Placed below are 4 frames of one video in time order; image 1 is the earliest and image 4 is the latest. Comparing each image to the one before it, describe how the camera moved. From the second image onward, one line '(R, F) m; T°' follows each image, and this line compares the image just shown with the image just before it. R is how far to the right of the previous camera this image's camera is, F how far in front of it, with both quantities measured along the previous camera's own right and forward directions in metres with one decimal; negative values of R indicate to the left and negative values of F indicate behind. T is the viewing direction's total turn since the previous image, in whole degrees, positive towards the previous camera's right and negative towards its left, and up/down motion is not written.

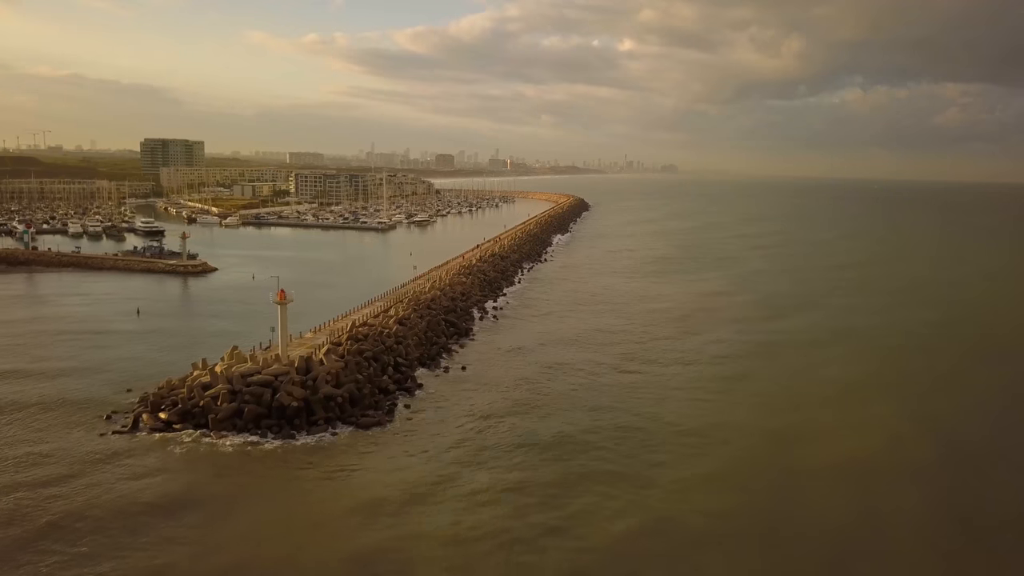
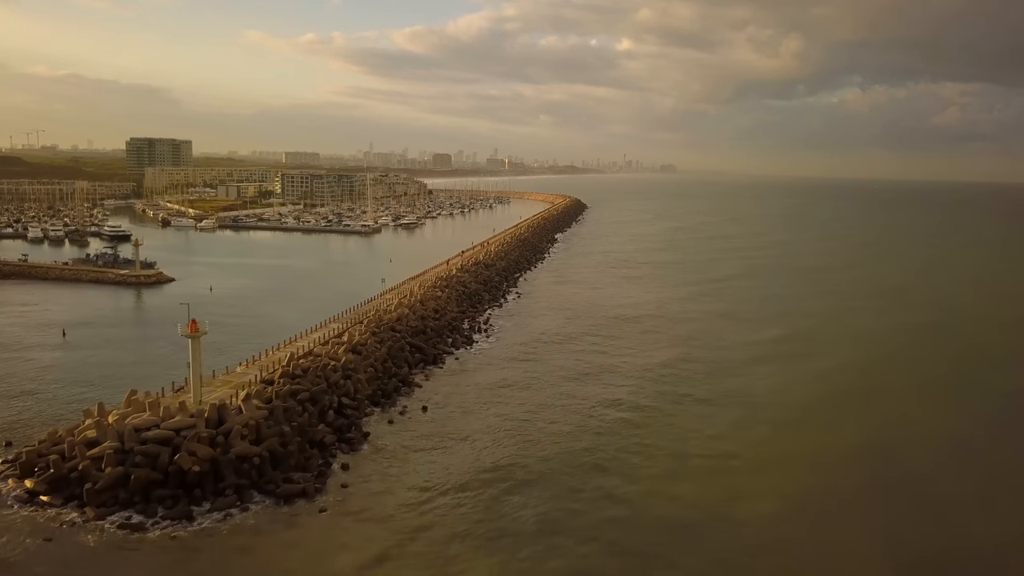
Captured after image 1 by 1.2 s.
(+0.4, +2.0) m; 0°
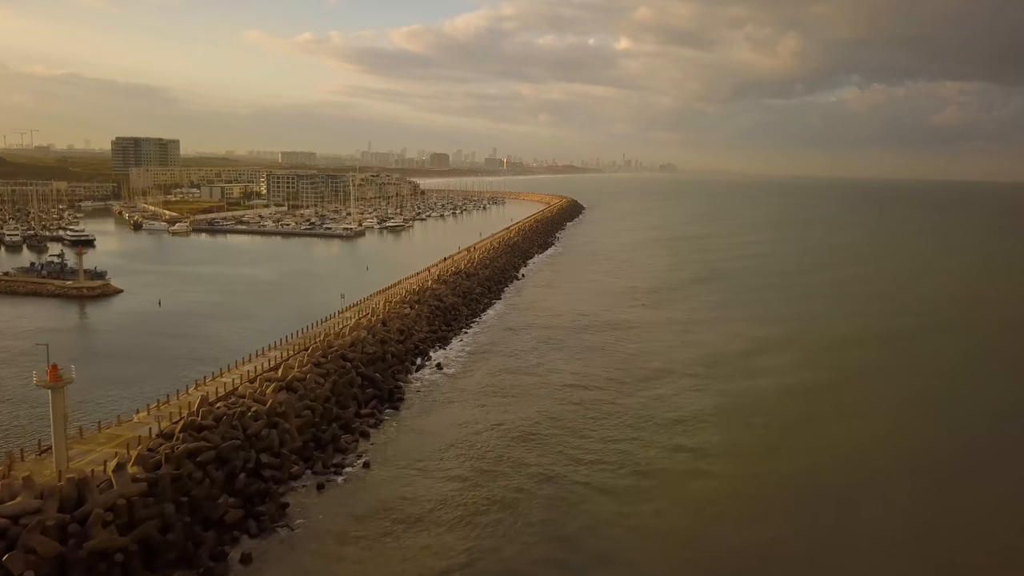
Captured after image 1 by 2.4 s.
(+0.5, +2.0) m; 0°
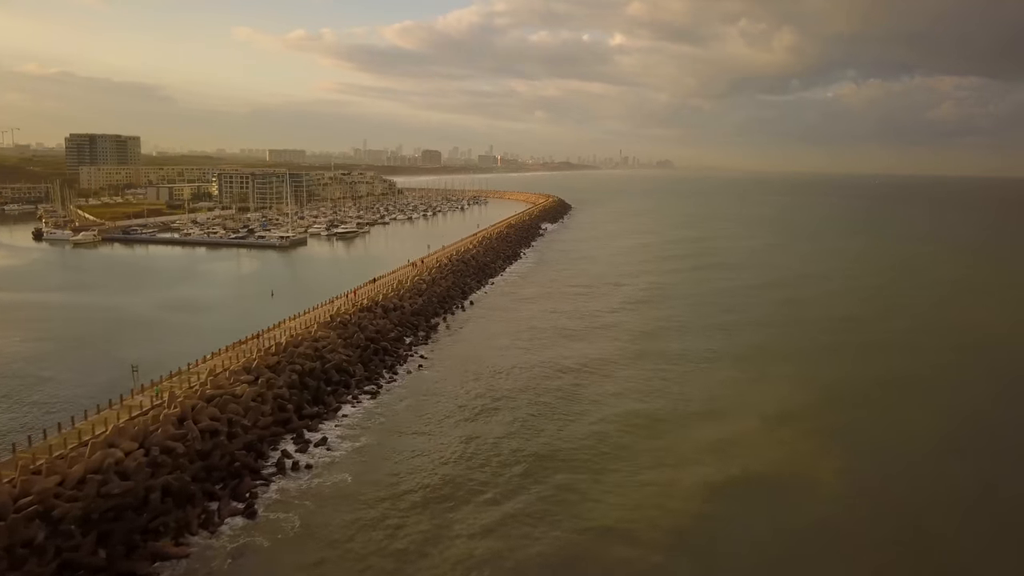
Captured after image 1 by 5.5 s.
(+1.4, +5.4) m; 0°
